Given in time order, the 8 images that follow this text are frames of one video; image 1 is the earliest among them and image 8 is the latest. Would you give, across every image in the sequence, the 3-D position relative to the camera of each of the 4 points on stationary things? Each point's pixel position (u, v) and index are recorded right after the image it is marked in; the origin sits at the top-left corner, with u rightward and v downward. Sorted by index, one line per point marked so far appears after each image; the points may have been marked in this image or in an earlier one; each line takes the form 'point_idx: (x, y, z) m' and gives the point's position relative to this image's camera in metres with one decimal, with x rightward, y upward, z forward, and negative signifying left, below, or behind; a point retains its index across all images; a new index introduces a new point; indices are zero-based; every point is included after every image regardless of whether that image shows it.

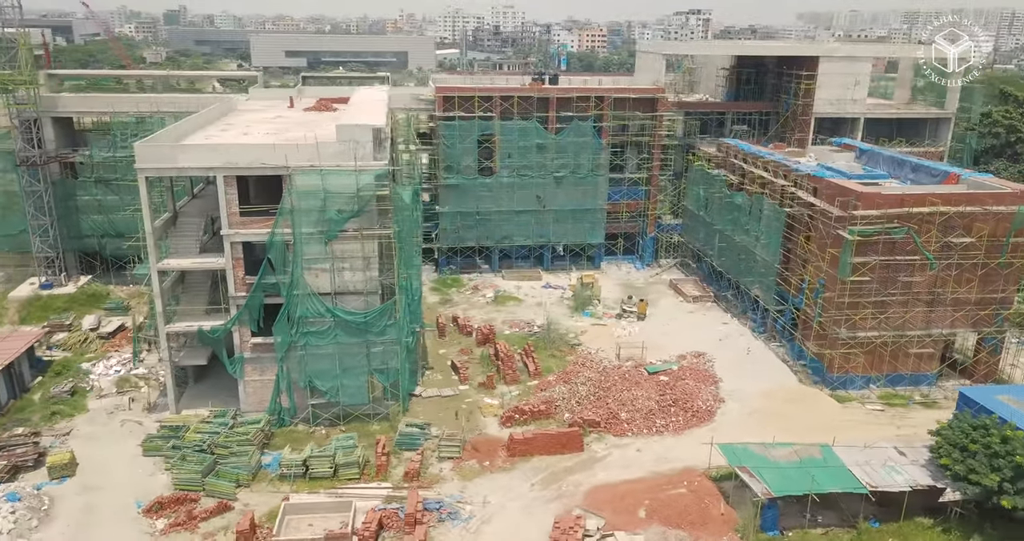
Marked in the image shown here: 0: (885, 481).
0: (+9.6, -5.4, +19.7) m
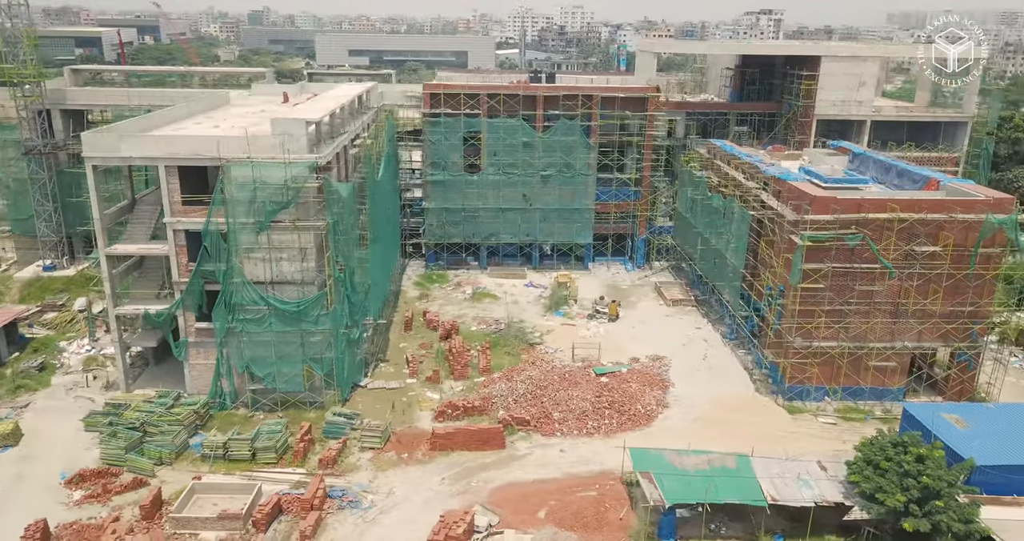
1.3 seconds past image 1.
0: (+6.9, -5.5, +18.9) m
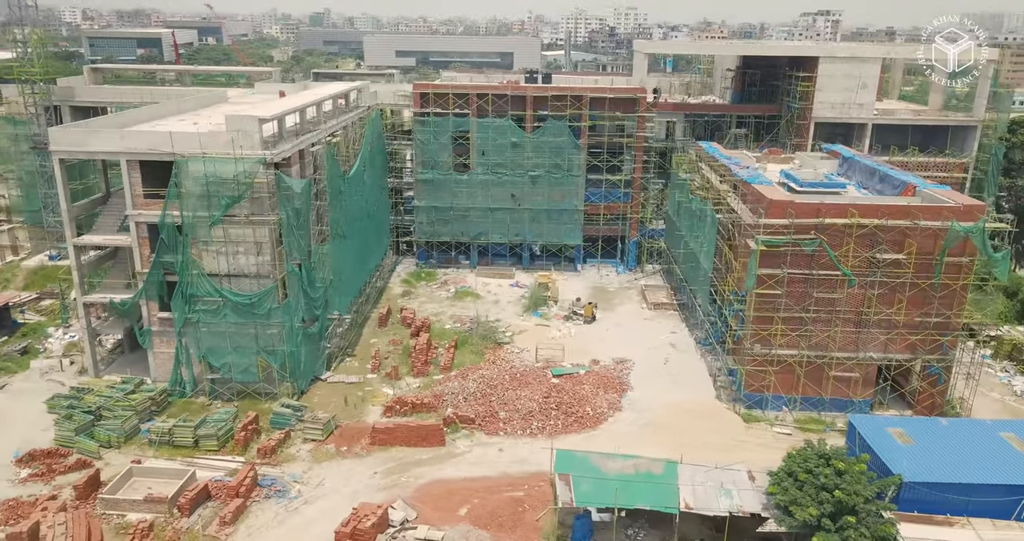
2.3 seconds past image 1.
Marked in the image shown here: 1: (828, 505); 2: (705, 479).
0: (+4.8, -5.6, +18.5) m
1: (+7.1, -5.3, +17.2) m
2: (+5.0, -5.3, +19.6) m
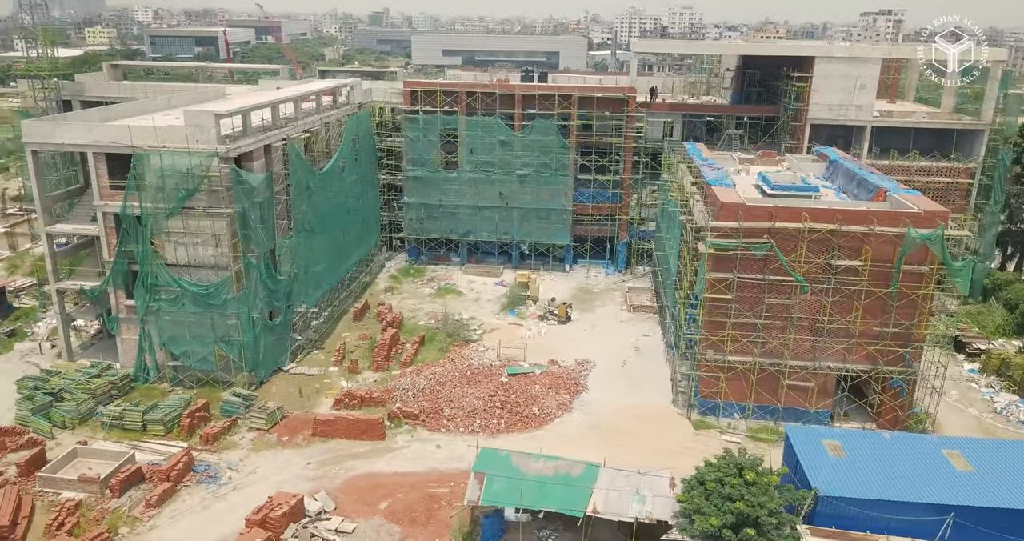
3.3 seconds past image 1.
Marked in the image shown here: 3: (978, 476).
0: (+2.5, -5.7, +18.2) m
1: (+4.8, -5.4, +16.8) m
2: (+2.8, -5.4, +19.3) m
3: (+11.3, -5.0, +18.8) m
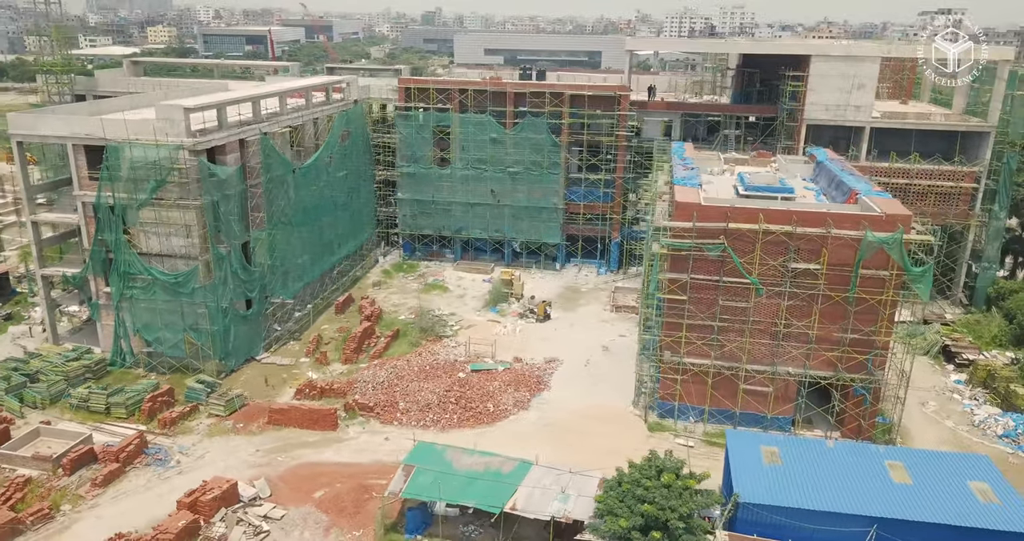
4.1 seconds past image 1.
0: (+0.6, -5.6, +18.1) m
1: (+2.7, -5.3, +16.5) m
2: (+1.0, -5.3, +19.2) m
3: (+9.5, -5.1, +18.1) m
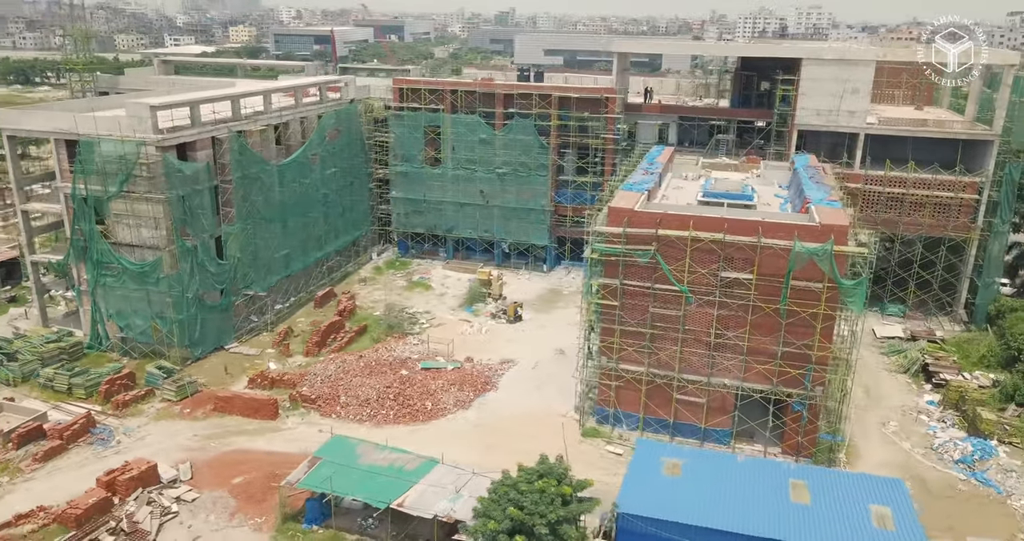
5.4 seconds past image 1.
0: (-2.1, -5.6, +18.3) m
1: (-0.1, -5.4, +16.5) m
2: (-1.6, -5.3, +19.3) m
3: (+6.8, -5.4, +17.5) m
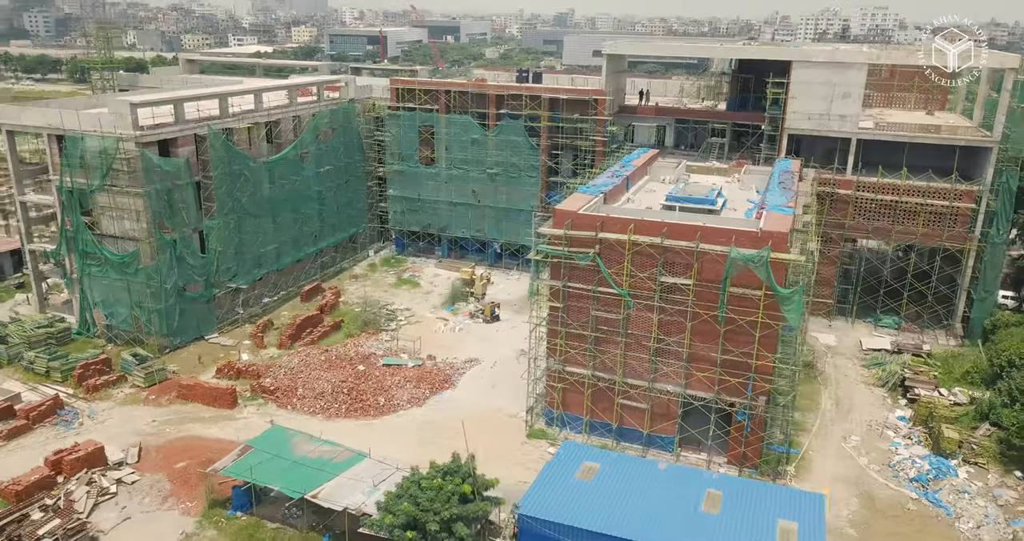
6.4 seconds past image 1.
0: (-4.2, -5.5, +18.7) m
1: (-2.3, -5.4, +16.7) m
2: (-3.6, -5.2, +19.6) m
3: (+4.5, -5.6, +17.2) m
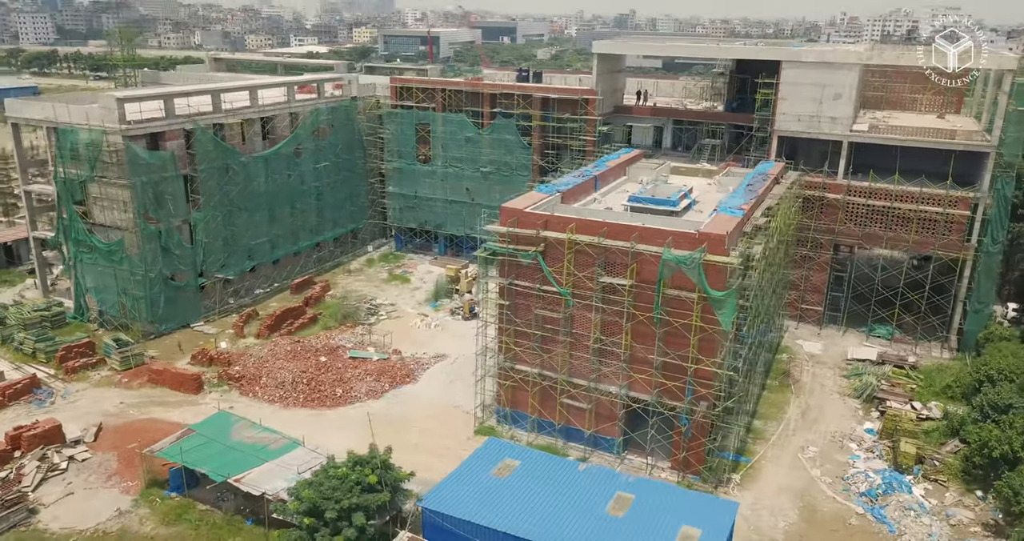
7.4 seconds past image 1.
0: (-6.2, -5.3, +19.1) m
1: (-4.5, -5.2, +17.0) m
2: (-5.6, -5.0, +20.1) m
3: (+2.4, -5.6, +17.0) m
